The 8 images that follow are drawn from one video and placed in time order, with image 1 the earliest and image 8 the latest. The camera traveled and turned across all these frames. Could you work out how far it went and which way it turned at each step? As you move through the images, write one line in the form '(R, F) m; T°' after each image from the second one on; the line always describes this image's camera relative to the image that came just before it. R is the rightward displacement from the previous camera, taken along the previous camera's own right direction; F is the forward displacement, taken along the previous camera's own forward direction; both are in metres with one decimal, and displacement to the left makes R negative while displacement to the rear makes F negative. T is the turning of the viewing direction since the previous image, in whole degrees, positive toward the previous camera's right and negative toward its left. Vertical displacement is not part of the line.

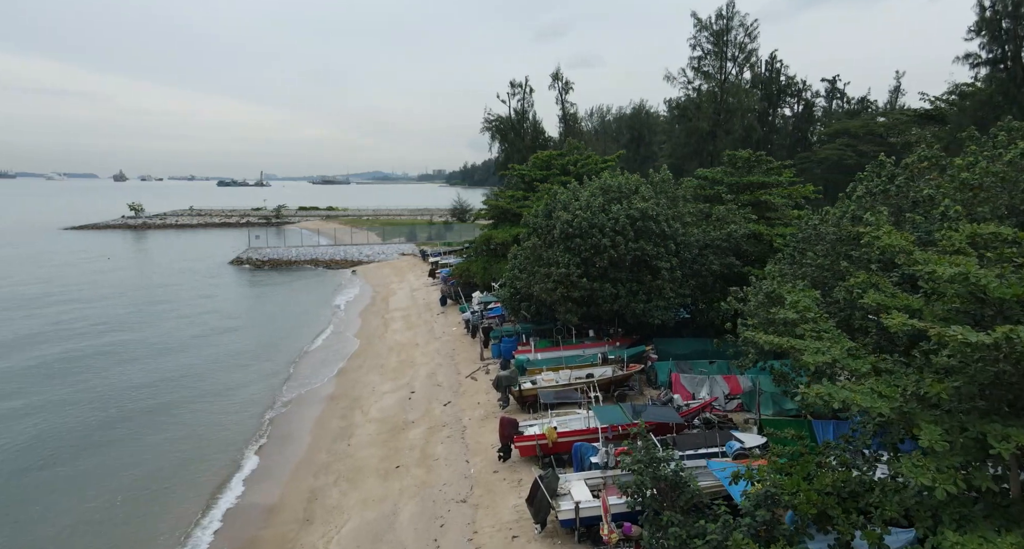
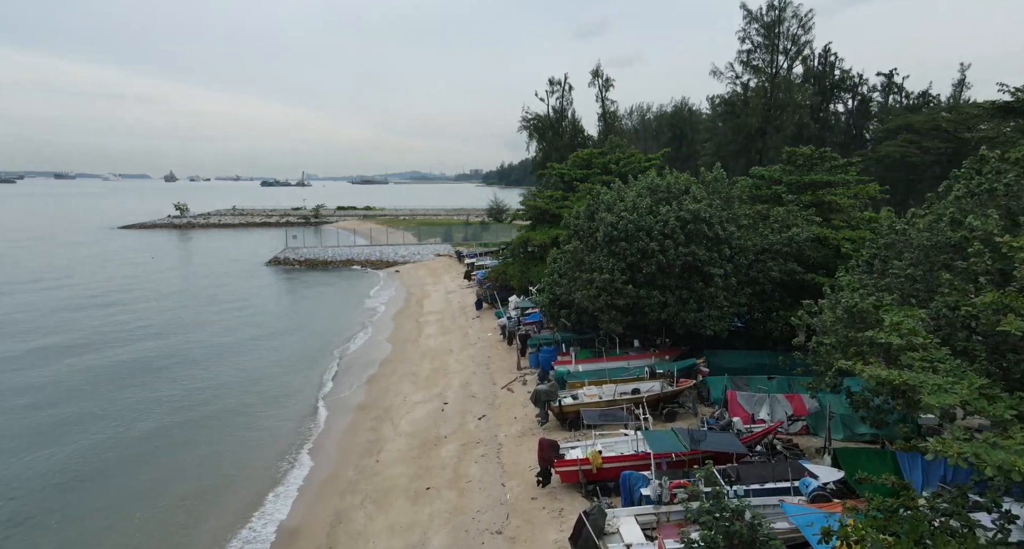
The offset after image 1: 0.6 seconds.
(-0.1, +1.1) m; -4°
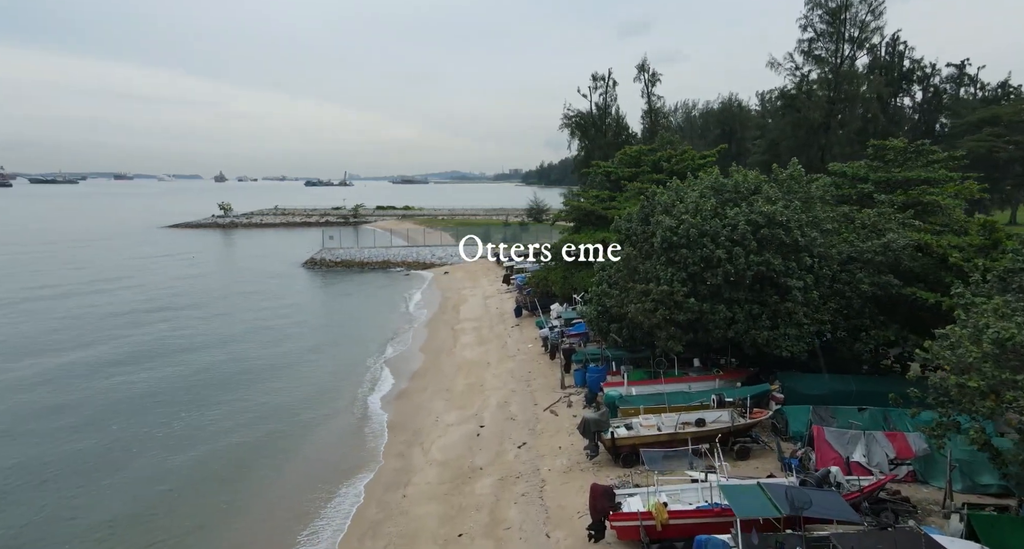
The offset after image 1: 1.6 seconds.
(-0.2, +1.8) m; -4°
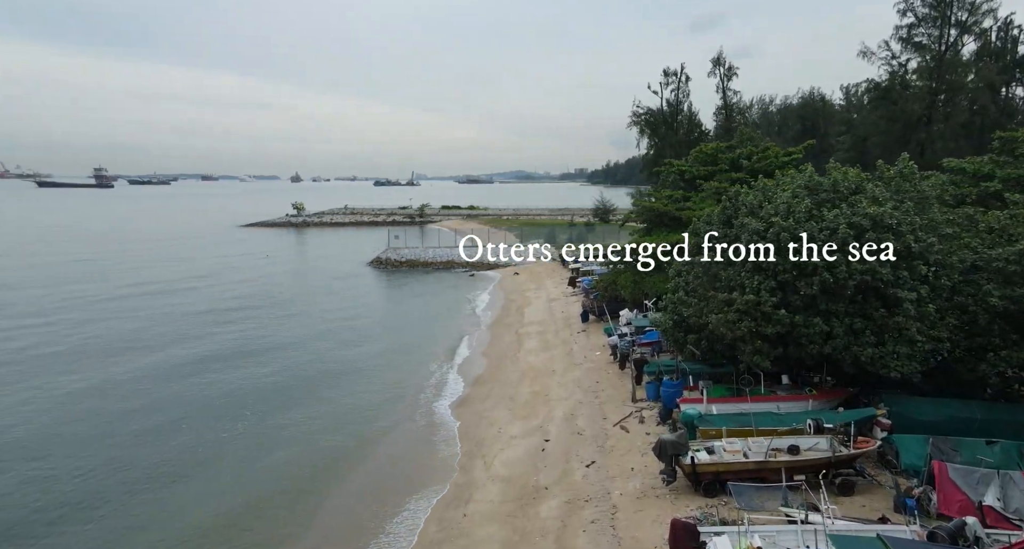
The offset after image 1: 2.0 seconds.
(-0.2, +0.9) m; -6°
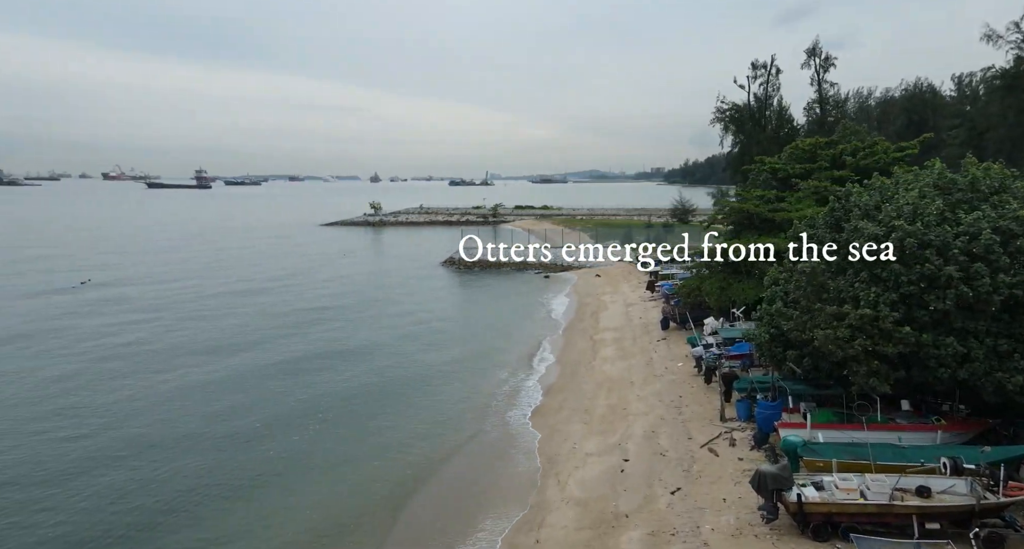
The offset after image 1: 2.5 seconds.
(-0.2, +0.9) m; -7°
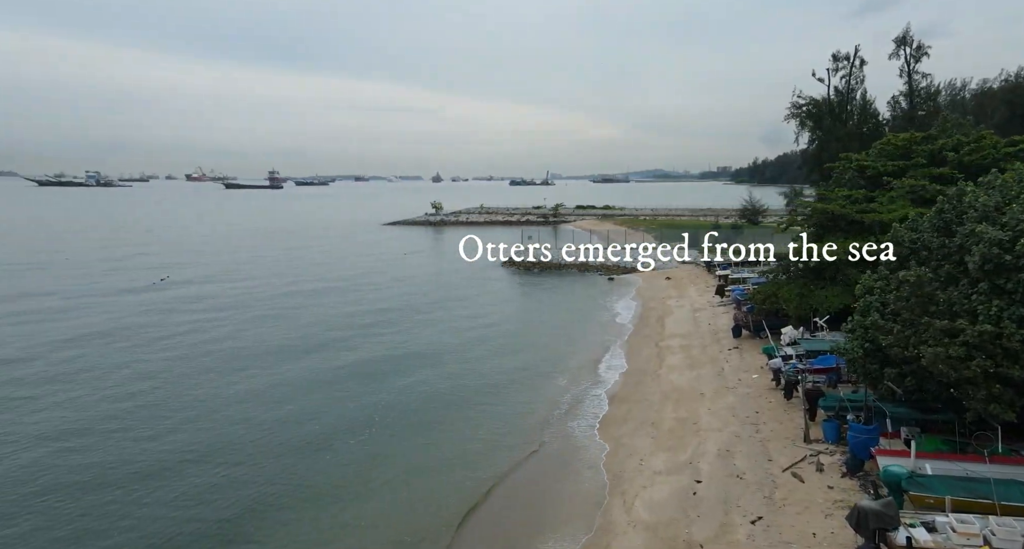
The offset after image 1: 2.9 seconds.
(-0.2, +0.7) m; -6°
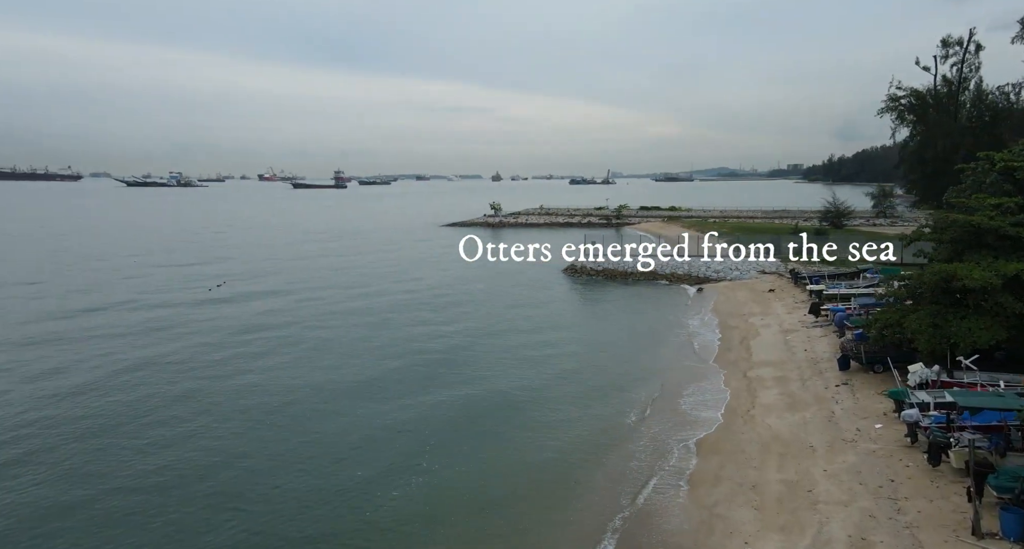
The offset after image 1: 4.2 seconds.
(-0.4, +2.6) m; -6°
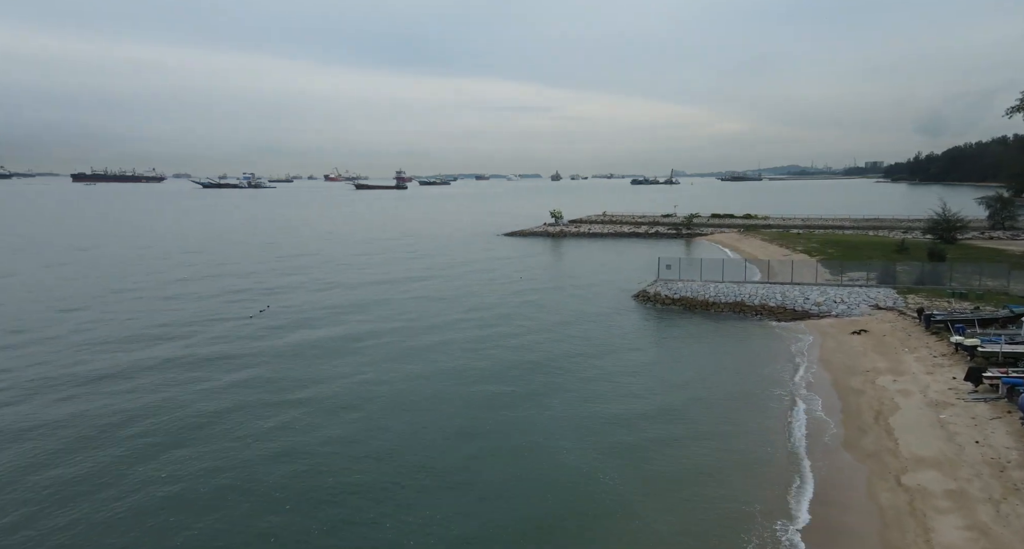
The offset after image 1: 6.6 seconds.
(-0.5, +4.7) m; -6°
